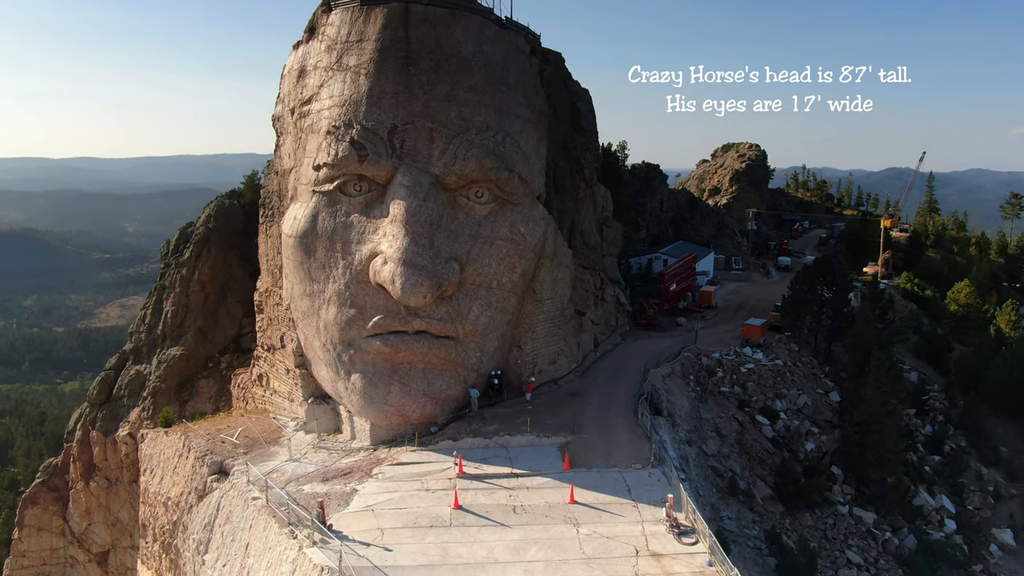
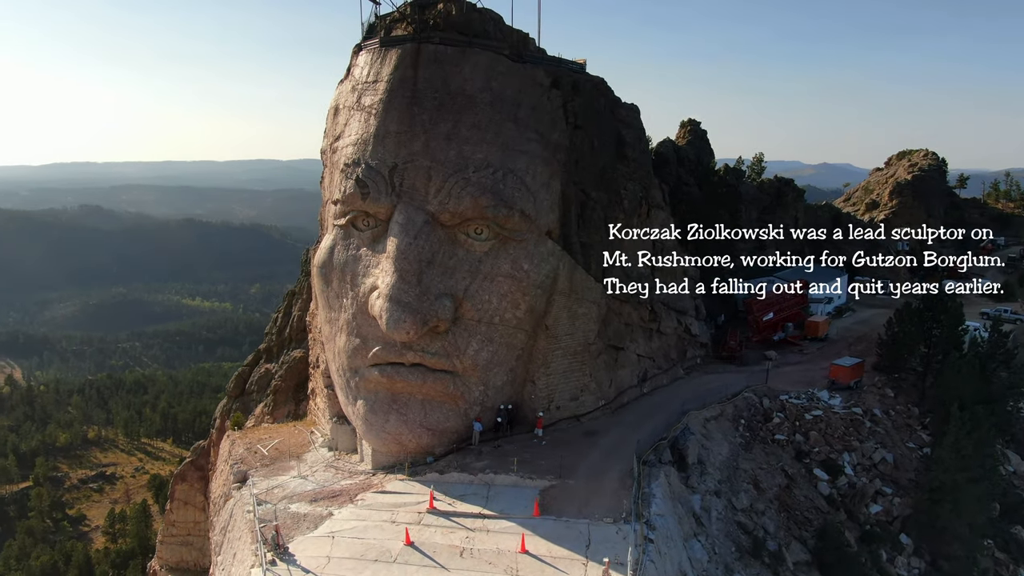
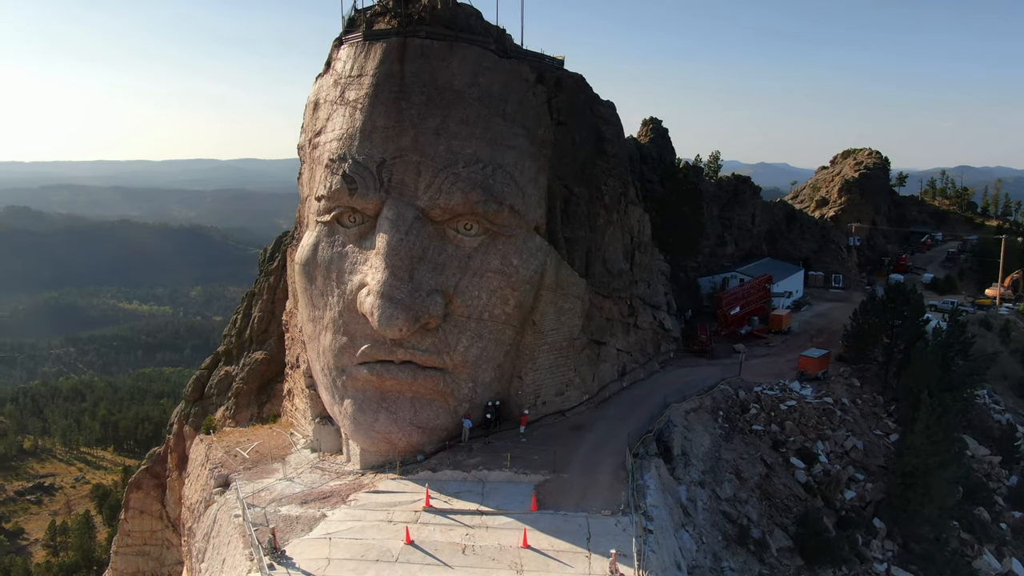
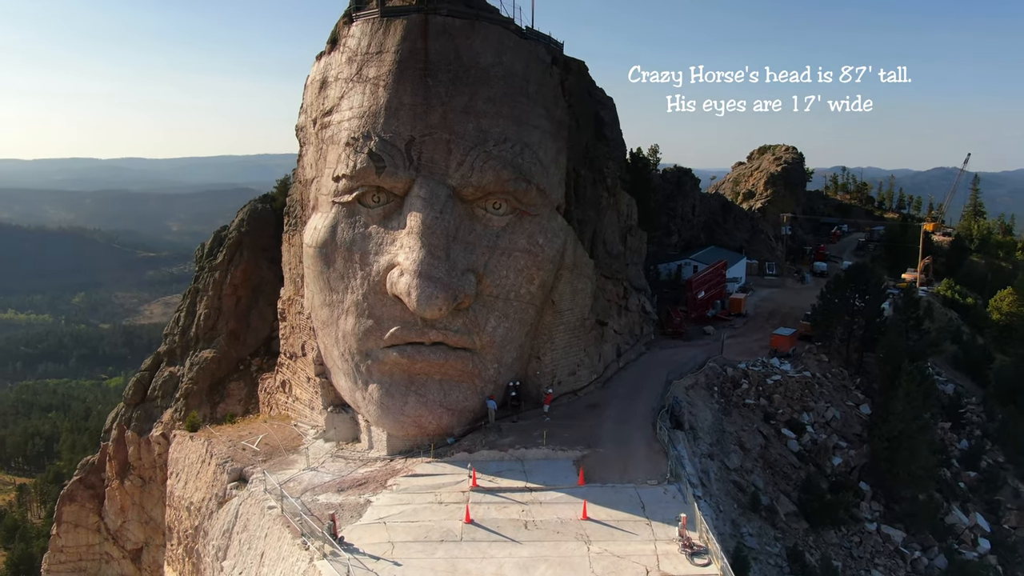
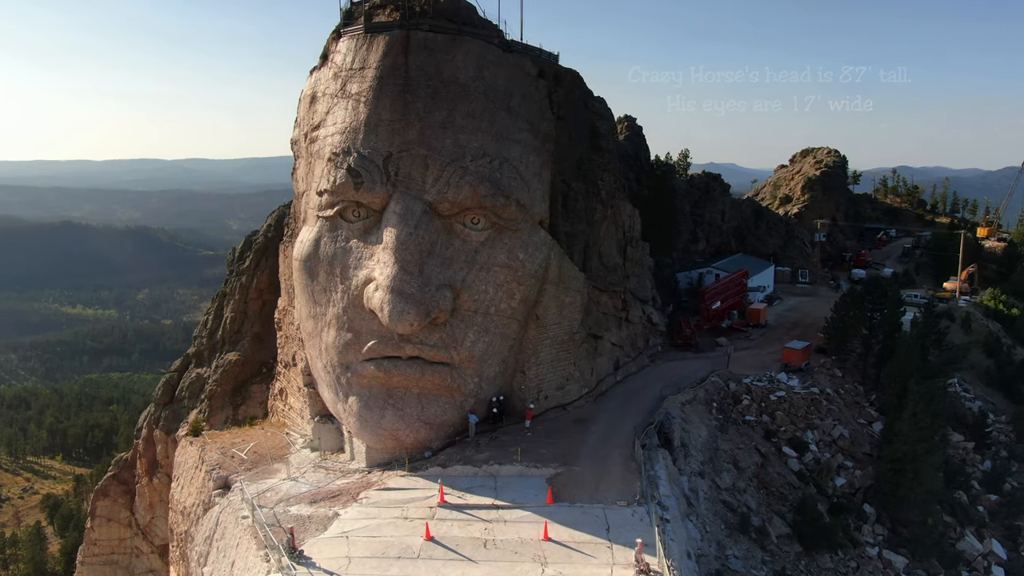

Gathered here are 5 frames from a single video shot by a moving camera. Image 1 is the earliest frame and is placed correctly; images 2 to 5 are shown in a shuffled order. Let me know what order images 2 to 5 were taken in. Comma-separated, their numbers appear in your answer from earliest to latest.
4, 5, 3, 2
